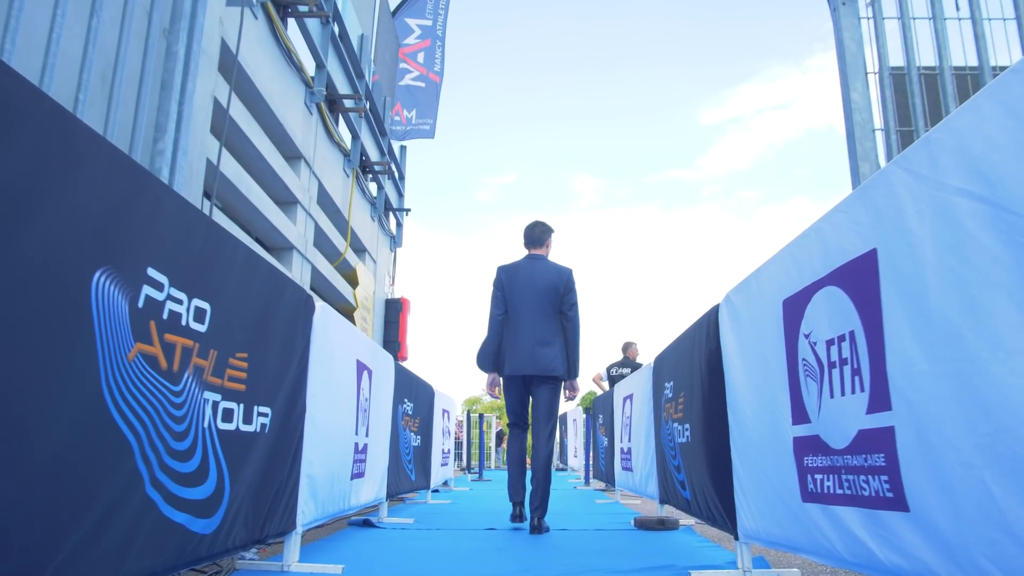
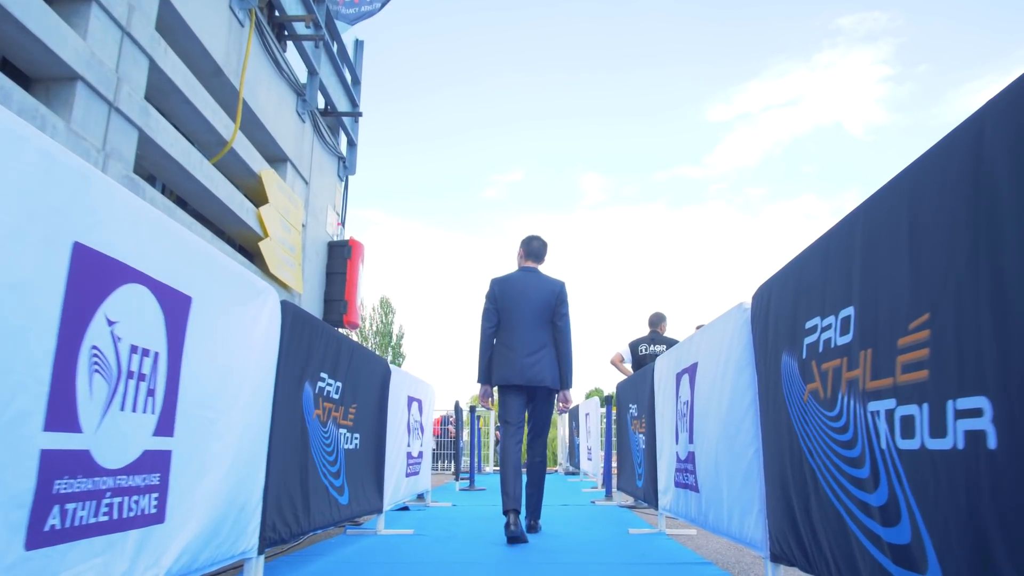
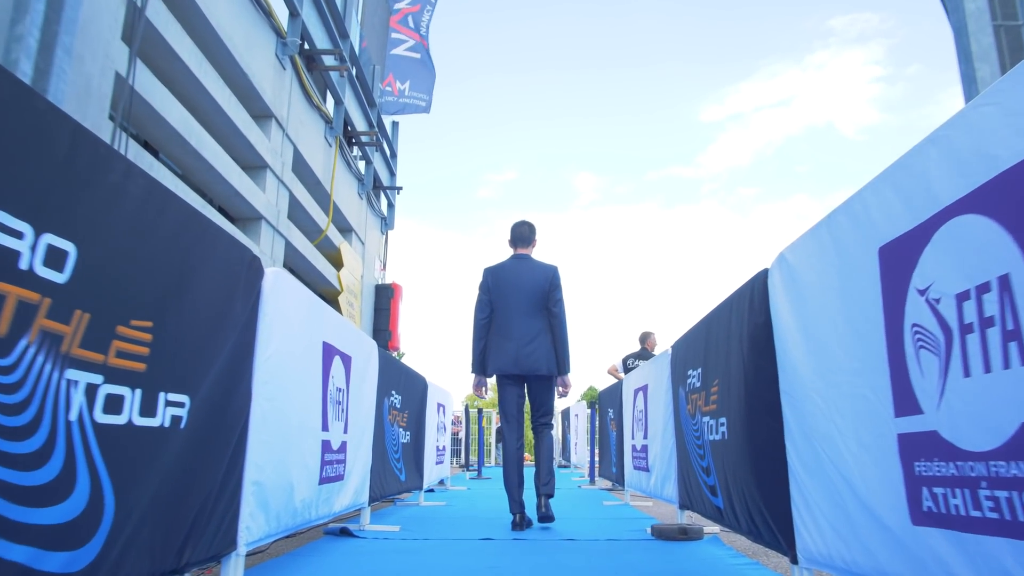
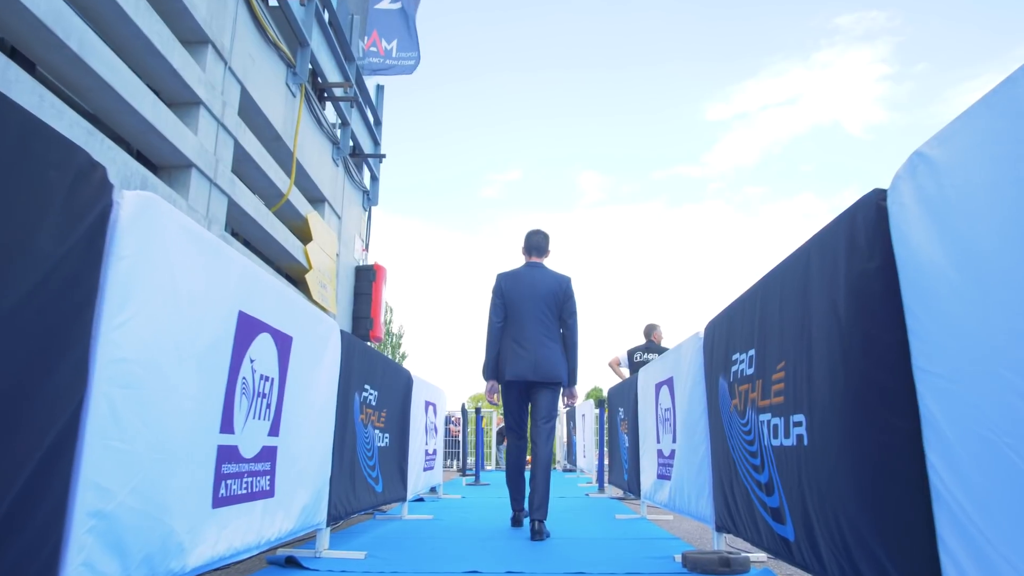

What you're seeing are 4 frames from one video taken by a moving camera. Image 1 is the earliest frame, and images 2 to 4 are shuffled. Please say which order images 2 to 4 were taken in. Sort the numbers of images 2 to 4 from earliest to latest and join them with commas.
3, 4, 2
